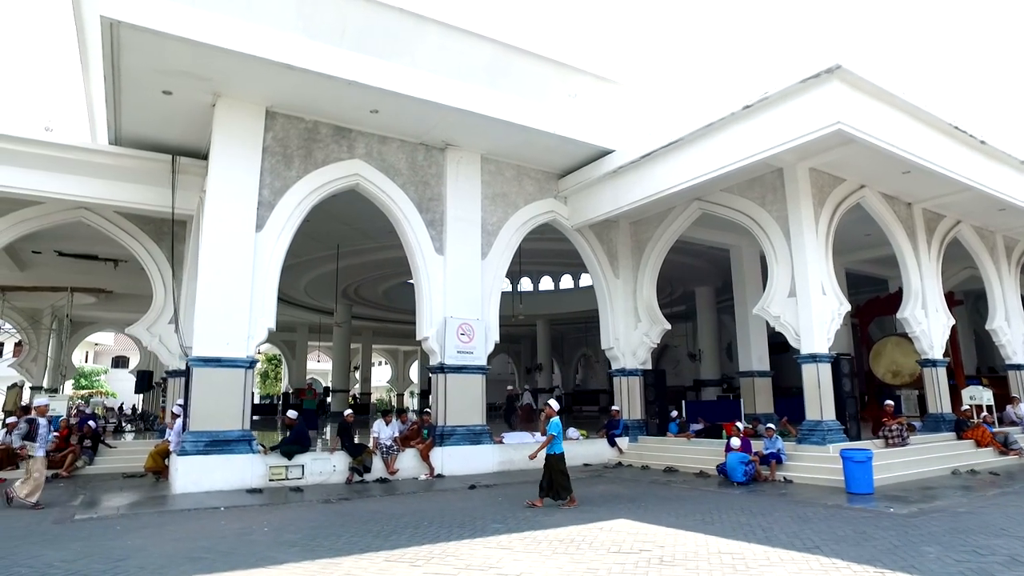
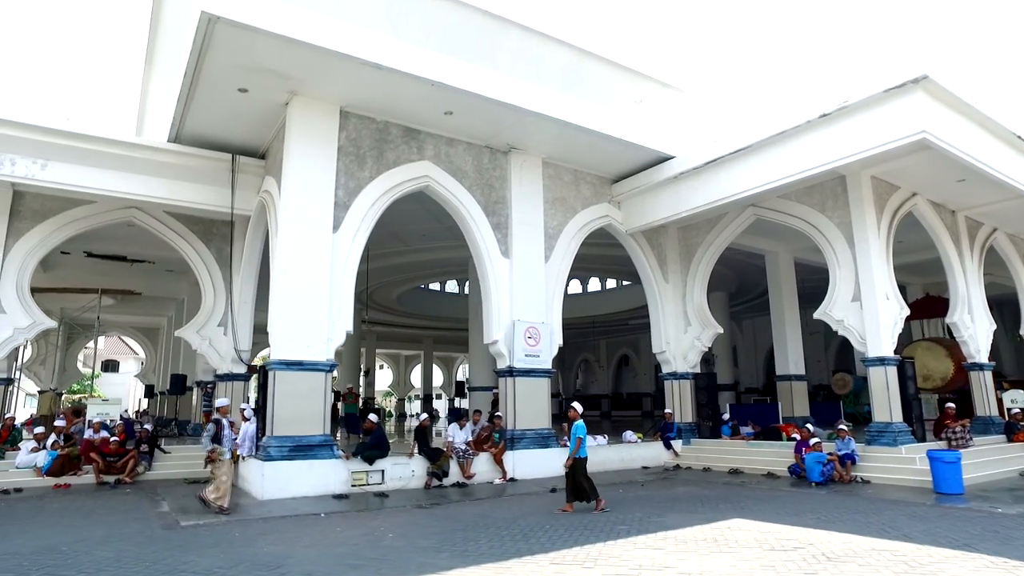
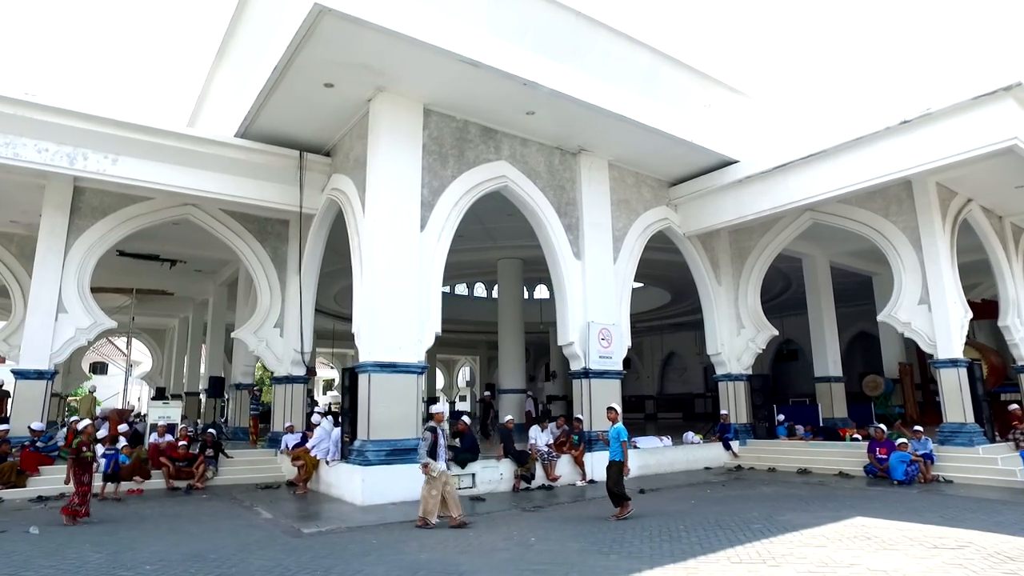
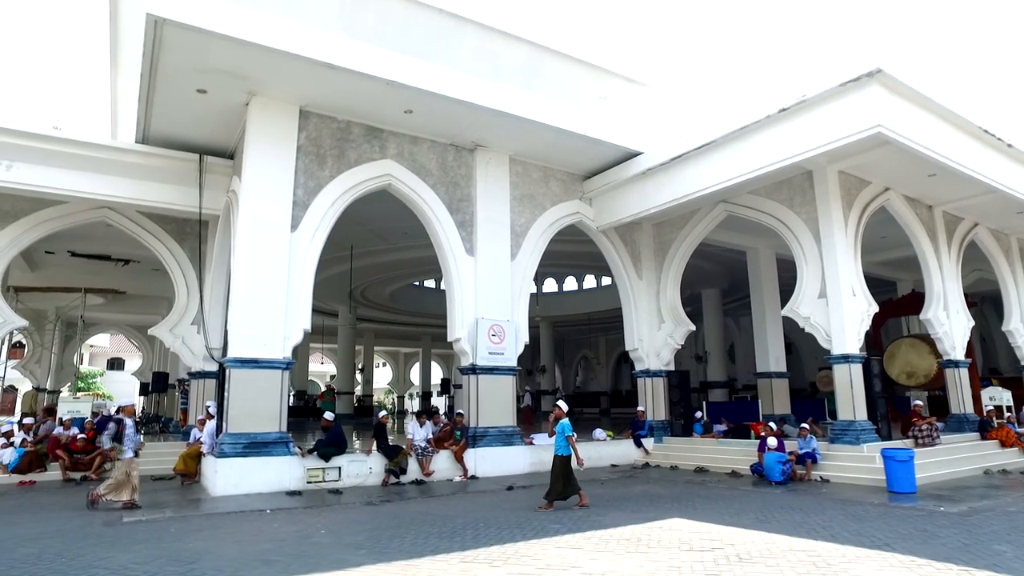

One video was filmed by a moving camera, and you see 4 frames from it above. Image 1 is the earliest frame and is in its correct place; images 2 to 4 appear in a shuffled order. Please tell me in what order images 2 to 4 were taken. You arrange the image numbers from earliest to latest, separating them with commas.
4, 2, 3
